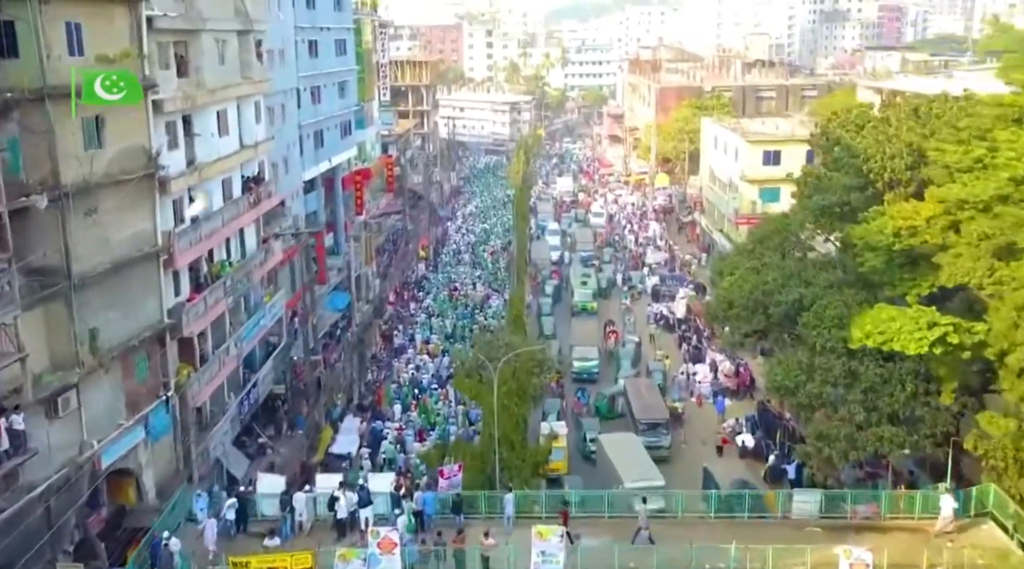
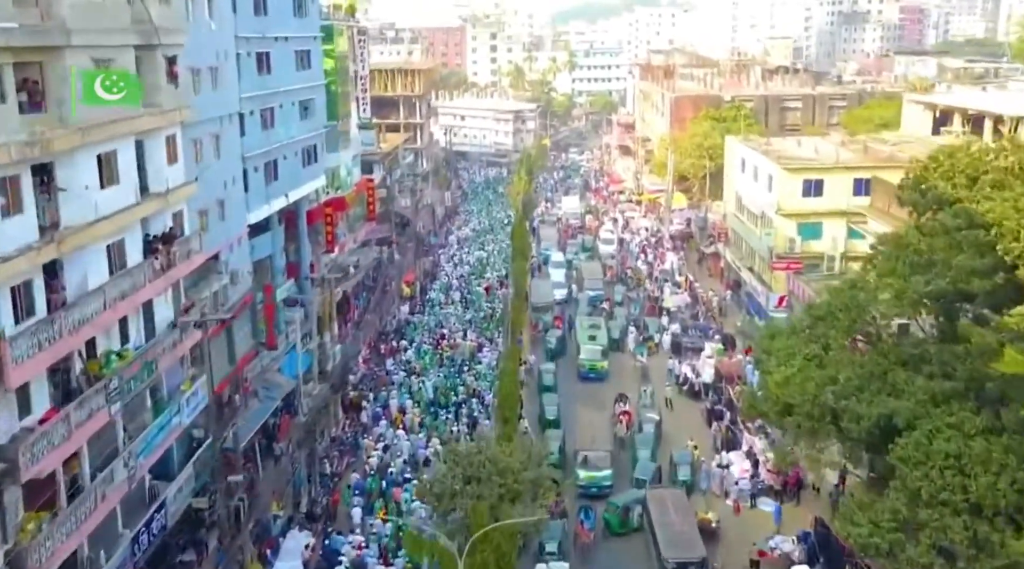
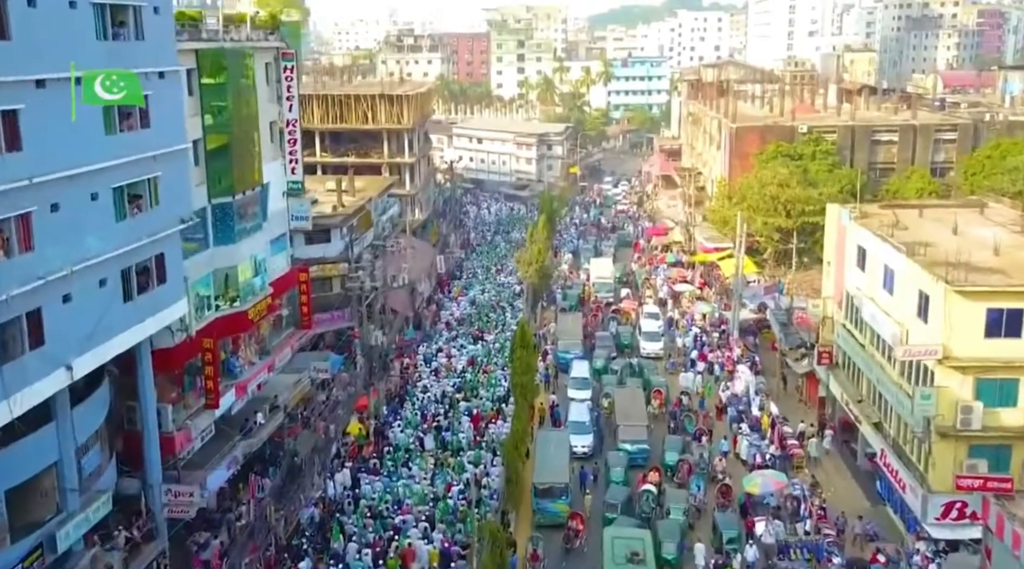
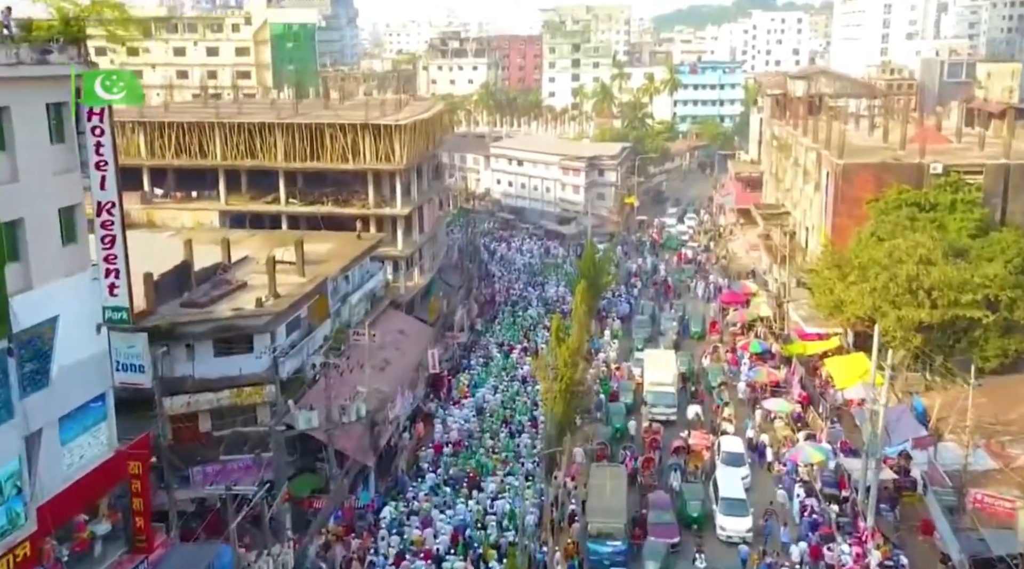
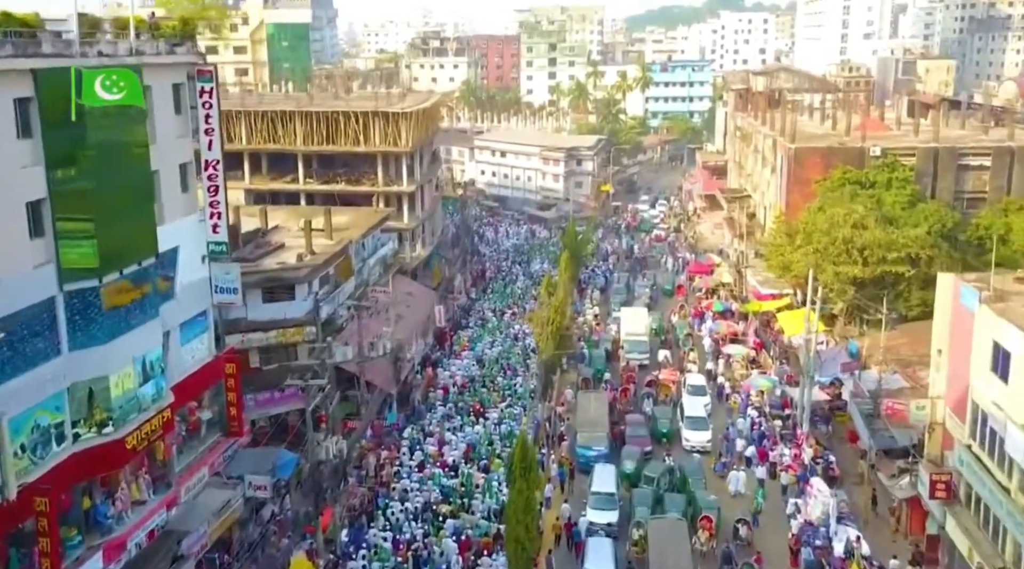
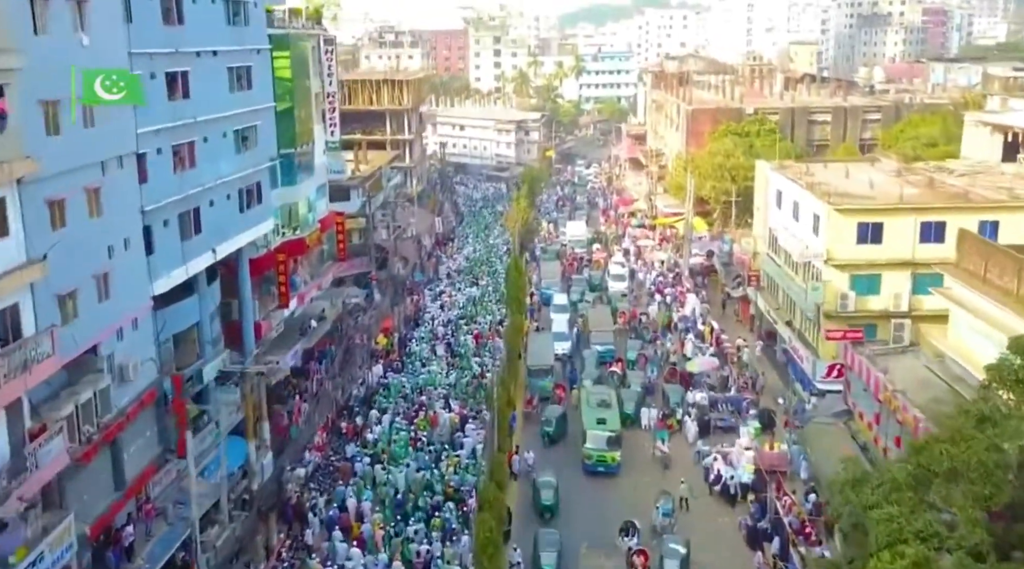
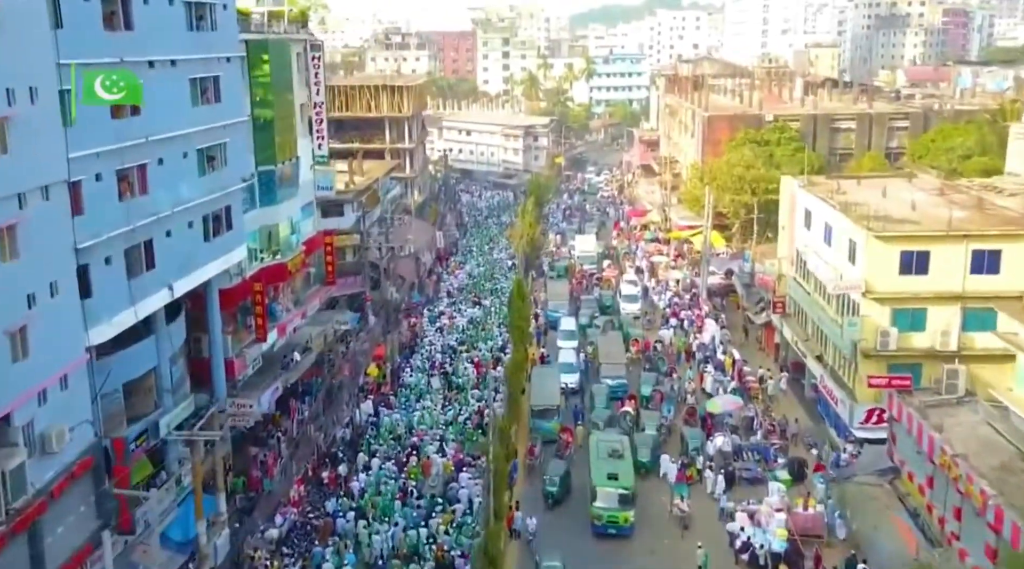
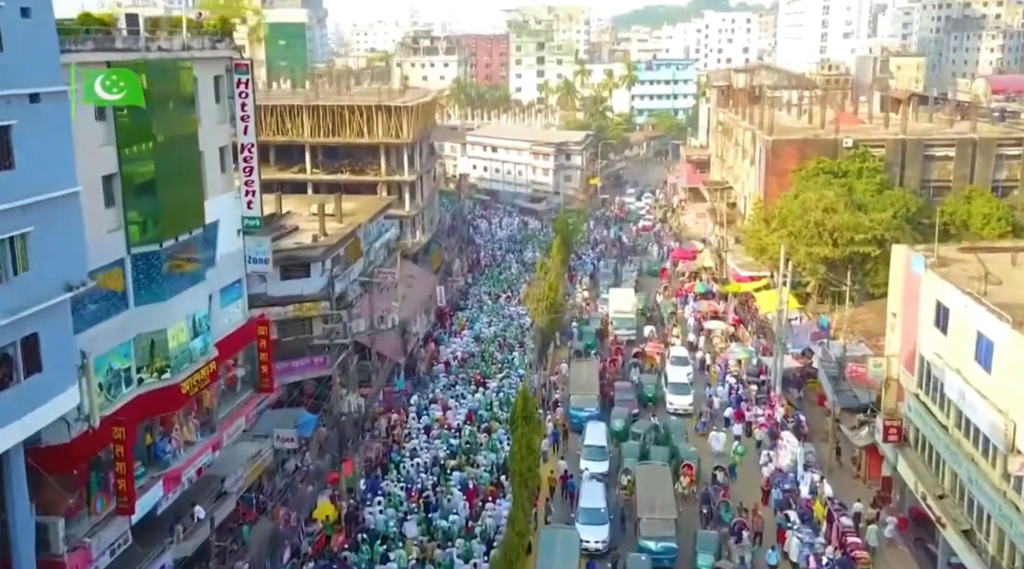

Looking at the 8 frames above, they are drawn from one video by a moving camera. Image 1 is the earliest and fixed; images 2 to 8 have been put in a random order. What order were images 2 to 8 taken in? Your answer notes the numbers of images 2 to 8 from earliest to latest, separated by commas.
2, 6, 7, 3, 8, 5, 4
